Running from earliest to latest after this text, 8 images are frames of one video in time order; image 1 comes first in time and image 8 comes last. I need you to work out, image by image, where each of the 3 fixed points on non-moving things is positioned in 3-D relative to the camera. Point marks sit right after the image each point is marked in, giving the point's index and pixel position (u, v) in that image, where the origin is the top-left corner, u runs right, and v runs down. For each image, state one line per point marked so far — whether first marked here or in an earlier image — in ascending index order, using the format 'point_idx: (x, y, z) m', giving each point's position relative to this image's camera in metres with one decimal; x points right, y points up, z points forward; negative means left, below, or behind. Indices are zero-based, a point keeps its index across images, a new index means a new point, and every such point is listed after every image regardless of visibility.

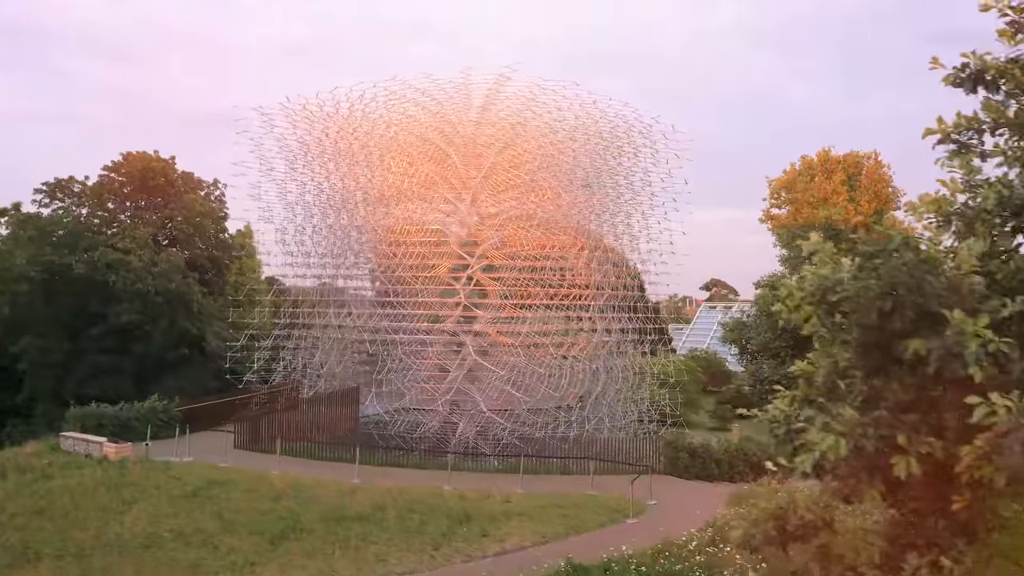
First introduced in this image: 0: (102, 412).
0: (-8.9, -2.8, +16.5) m
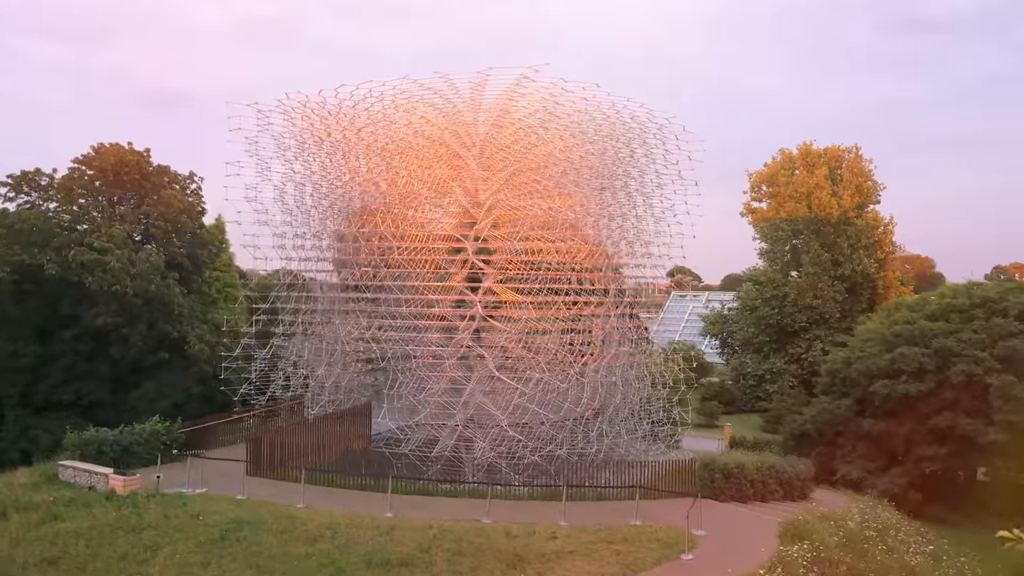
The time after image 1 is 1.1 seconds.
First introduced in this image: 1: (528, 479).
0: (-8.4, -3.1, +15.4) m
1: (+0.4, -4.3, +16.5) m
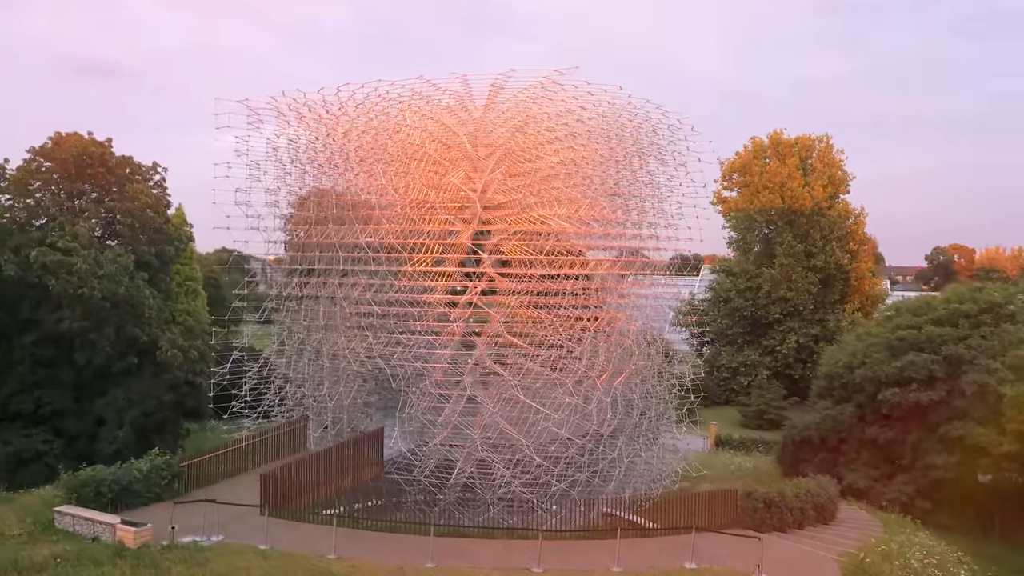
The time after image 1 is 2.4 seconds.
0: (-7.8, -3.5, +14.1) m
1: (+1.0, -4.7, +15.7) m
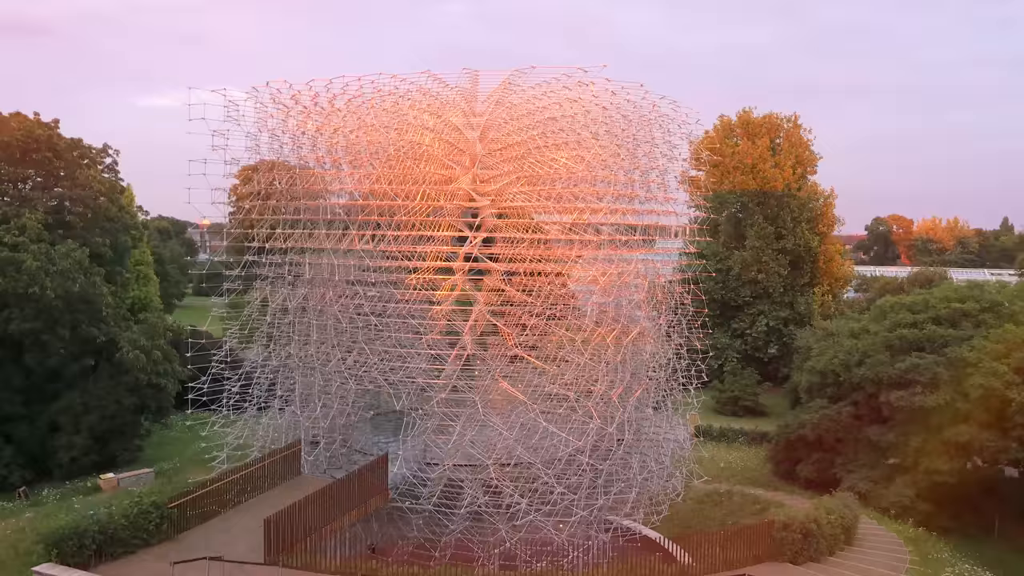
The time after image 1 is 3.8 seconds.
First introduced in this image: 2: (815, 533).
0: (-7.3, -3.9, +12.6) m
1: (+1.3, -5.0, +14.8) m
2: (+5.8, -4.6, +14.4) m
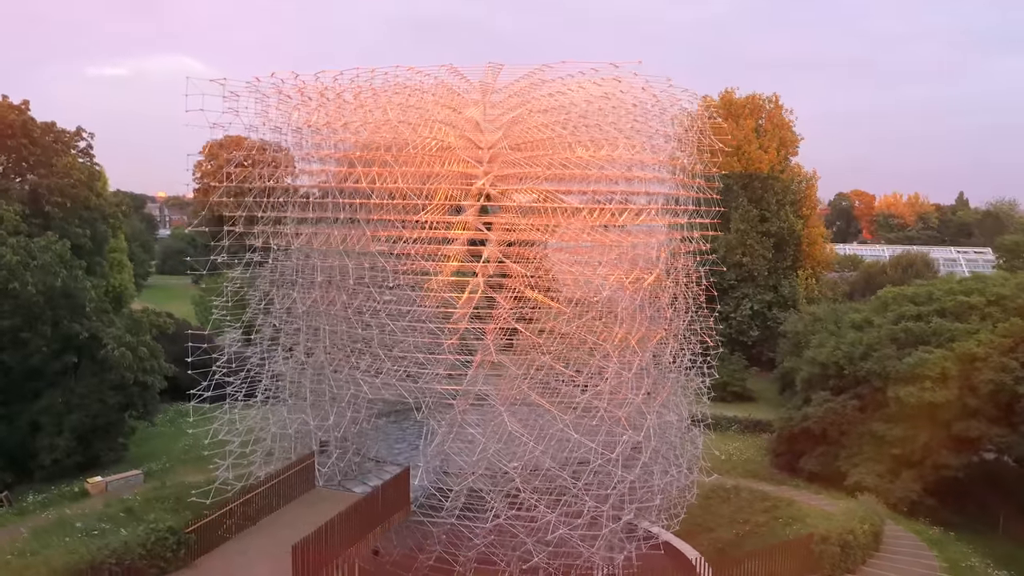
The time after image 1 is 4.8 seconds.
0: (-6.7, -4.1, +11.8) m
1: (+1.8, -5.1, +14.5) m
2: (+6.3, -4.8, +14.2) m
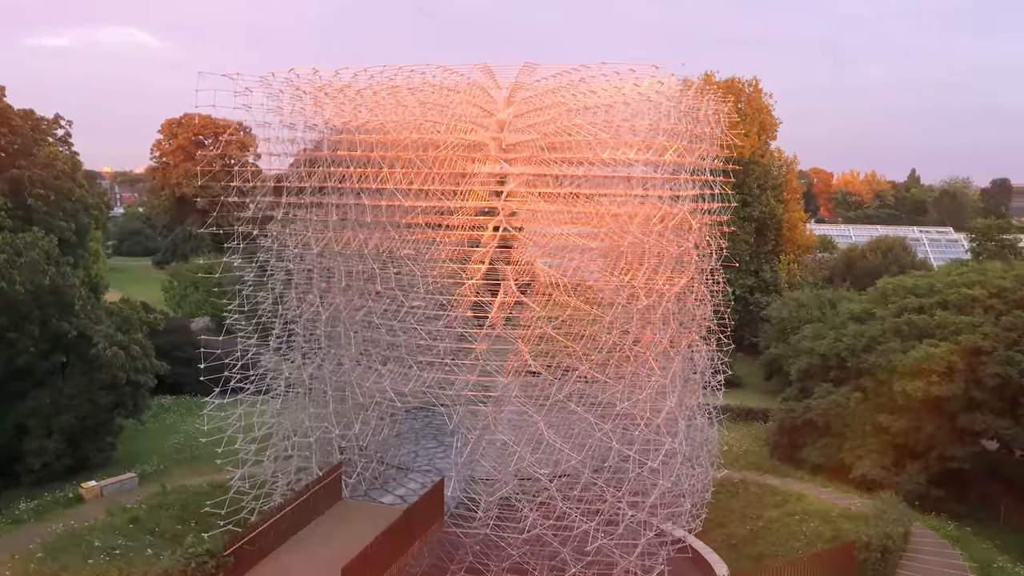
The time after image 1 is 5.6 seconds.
0: (-5.8, -4.4, +11.3) m
1: (+2.5, -5.3, +14.4) m
2: (+7.0, -4.9, +14.3) m
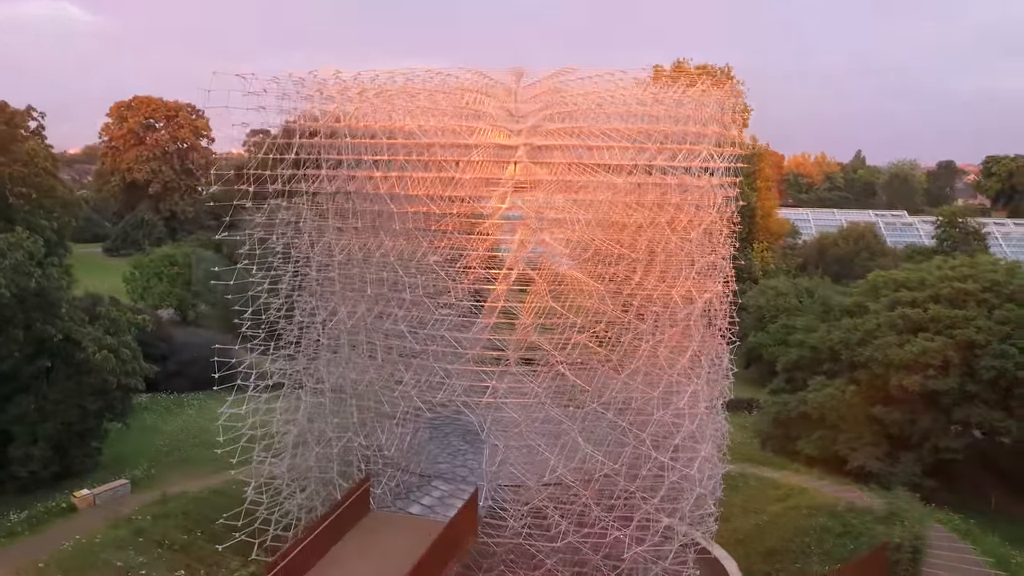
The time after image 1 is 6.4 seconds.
0: (-5.0, -4.7, +11.0) m
1: (+3.2, -5.4, +14.6) m
2: (+7.7, -5.0, +14.8) m
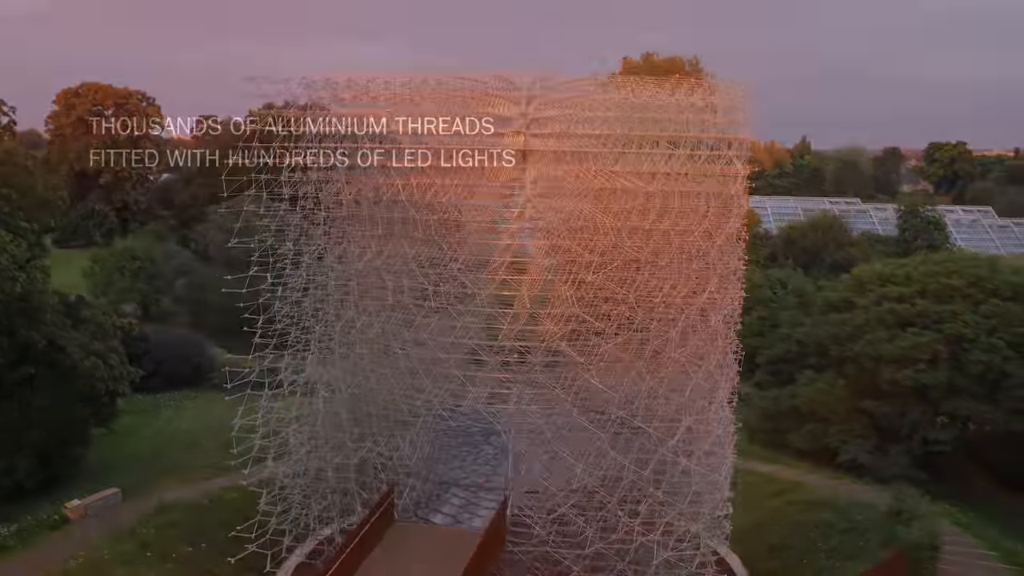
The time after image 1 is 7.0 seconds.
0: (-4.2, -5.0, +10.7) m
1: (+3.7, -5.6, +14.9) m
2: (+8.2, -5.1, +15.3) m
